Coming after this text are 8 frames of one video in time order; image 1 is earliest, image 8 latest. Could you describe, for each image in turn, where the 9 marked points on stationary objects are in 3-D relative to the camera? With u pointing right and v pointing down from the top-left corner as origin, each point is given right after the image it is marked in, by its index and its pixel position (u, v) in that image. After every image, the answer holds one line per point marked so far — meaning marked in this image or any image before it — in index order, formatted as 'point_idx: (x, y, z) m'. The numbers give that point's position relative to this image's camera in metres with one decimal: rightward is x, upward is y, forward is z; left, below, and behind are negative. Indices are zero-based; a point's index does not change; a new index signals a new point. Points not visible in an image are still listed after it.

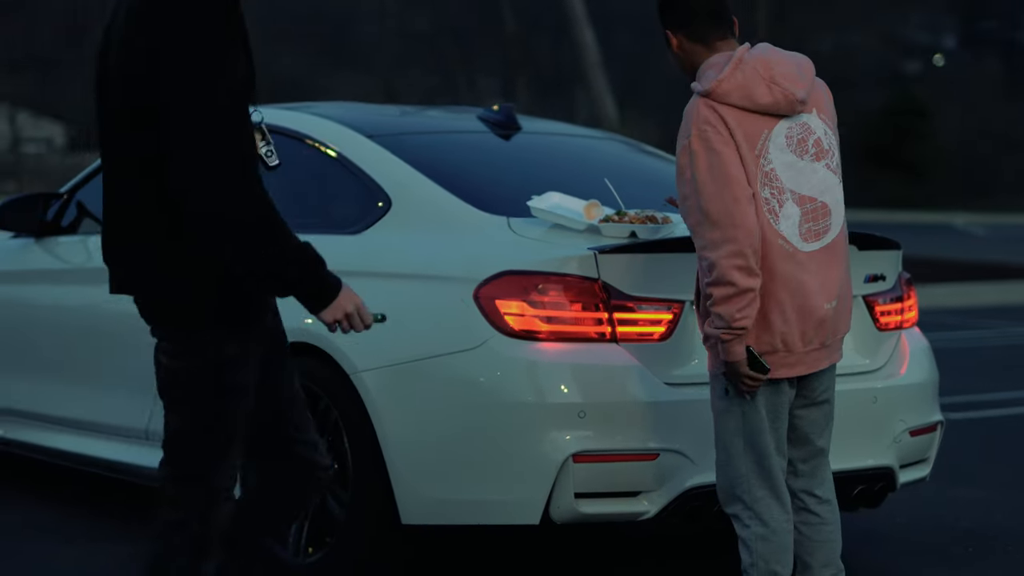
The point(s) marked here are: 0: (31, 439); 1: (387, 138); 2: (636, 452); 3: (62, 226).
0: (-1.2, -0.4, +5.5) m
1: (-0.3, +0.3, +4.7) m
2: (+0.2, -0.3, +4.0) m
3: (-1.1, +0.2, +5.5) m
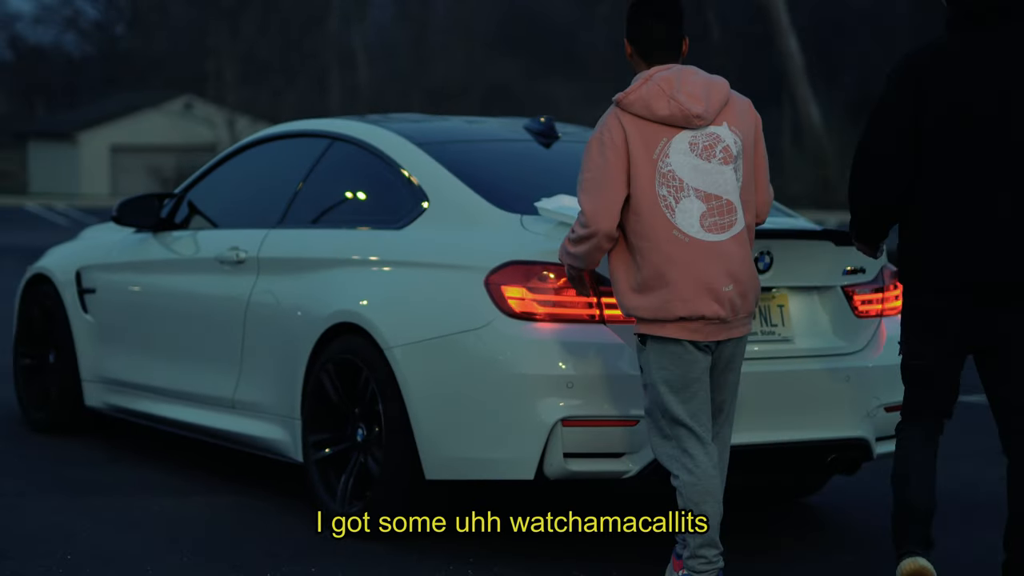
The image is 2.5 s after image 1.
0: (-1.1, -0.3, +6.3) m
1: (-0.2, +0.3, +5.4) m
2: (+0.2, -0.3, +4.6) m
3: (-1.0, +0.2, +6.3) m
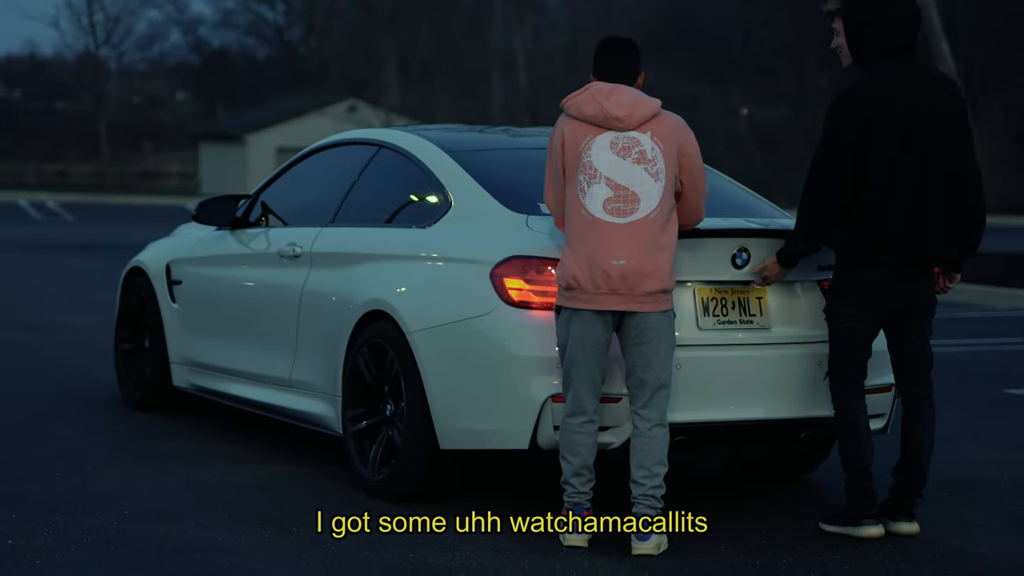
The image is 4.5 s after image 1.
0: (-0.9, -0.3, +7.0) m
1: (-0.1, +0.4, +6.0) m
2: (+0.2, -0.3, +5.2) m
3: (-0.8, +0.2, +6.9) m
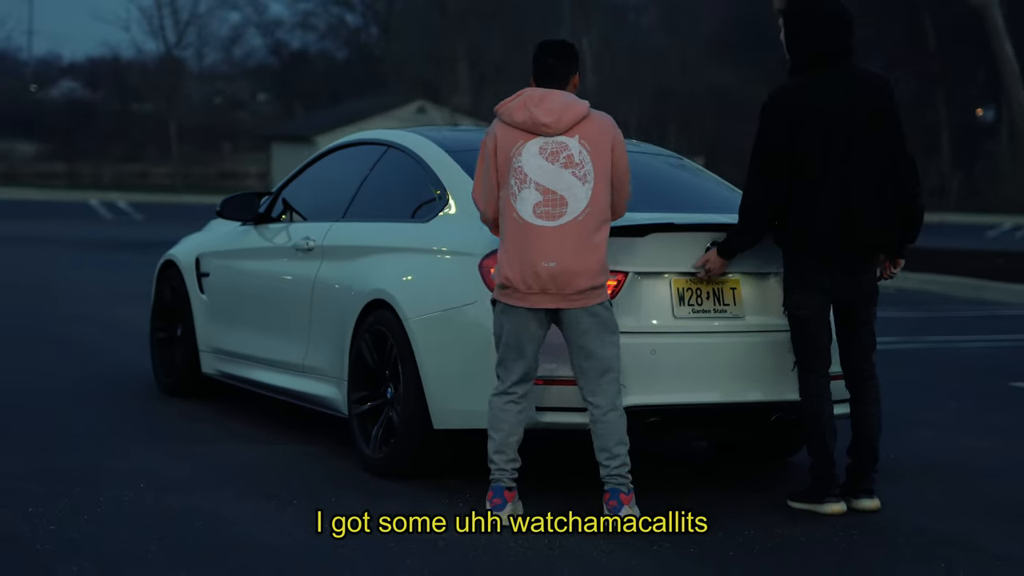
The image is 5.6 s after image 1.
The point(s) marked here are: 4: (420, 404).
0: (-0.9, -0.3, +7.4) m
1: (-0.1, +0.4, +6.4) m
2: (+0.2, -0.2, +5.6) m
3: (-0.8, +0.2, +7.4) m
4: (-0.3, -0.3, +5.9) m
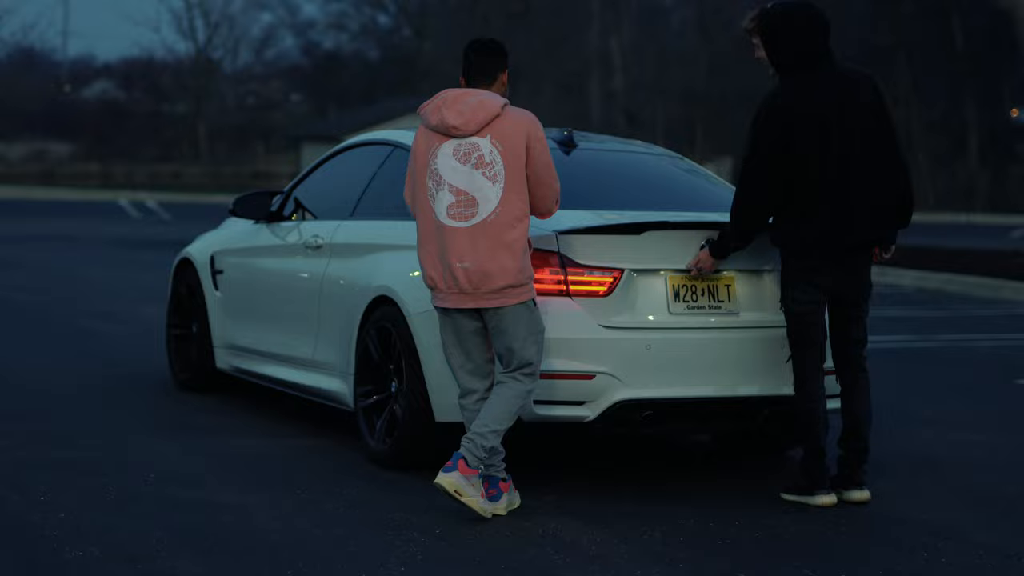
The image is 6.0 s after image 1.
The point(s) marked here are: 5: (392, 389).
0: (-0.9, -0.3, +7.5) m
1: (-0.1, +0.4, +6.6) m
2: (+0.2, -0.2, +5.7) m
3: (-0.8, +0.2, +7.5) m
4: (-0.2, -0.3, +6.1) m
5: (-0.3, -0.3, +6.3) m
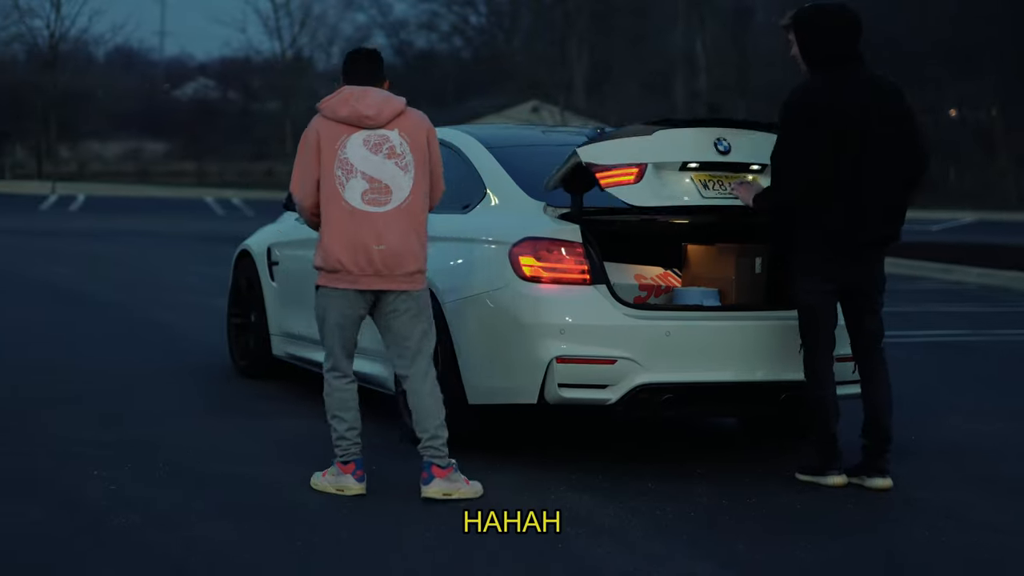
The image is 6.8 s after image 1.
0: (-0.7, -0.2, +7.9) m
1: (0.0, +0.4, +6.9) m
2: (+0.2, -0.2, +6.1) m
3: (-0.6, +0.3, +7.9) m
4: (-0.2, -0.3, +6.4) m
5: (-0.2, -0.3, +6.6) m
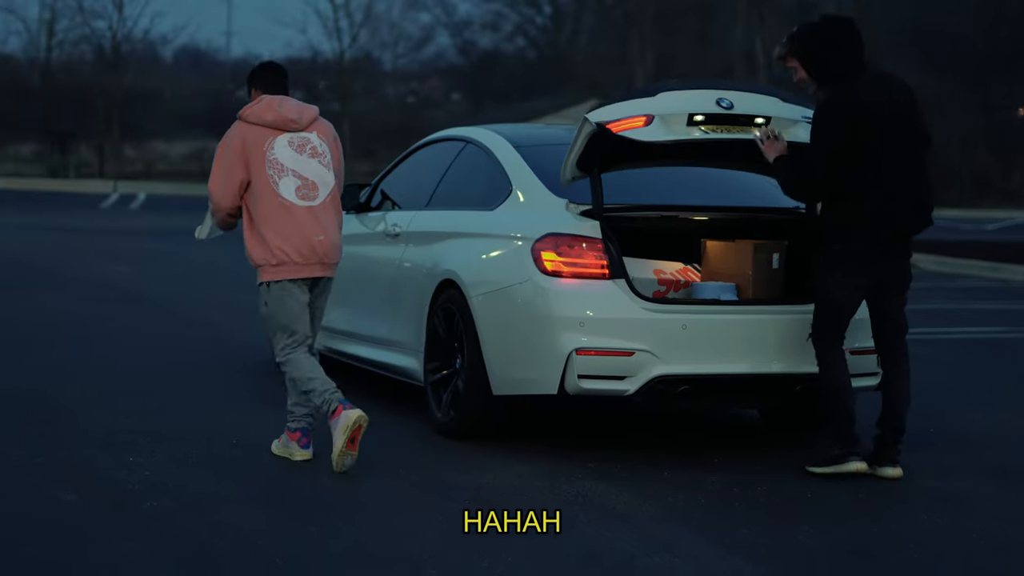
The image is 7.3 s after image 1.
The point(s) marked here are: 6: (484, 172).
0: (-0.6, -0.2, +8.1) m
1: (+0.1, +0.5, +7.1) m
2: (+0.3, -0.2, +6.2) m
3: (-0.5, +0.3, +8.1) m
4: (-0.1, -0.3, +6.6) m
5: (-0.2, -0.2, +6.8) m
6: (-0.1, +0.4, +7.2) m
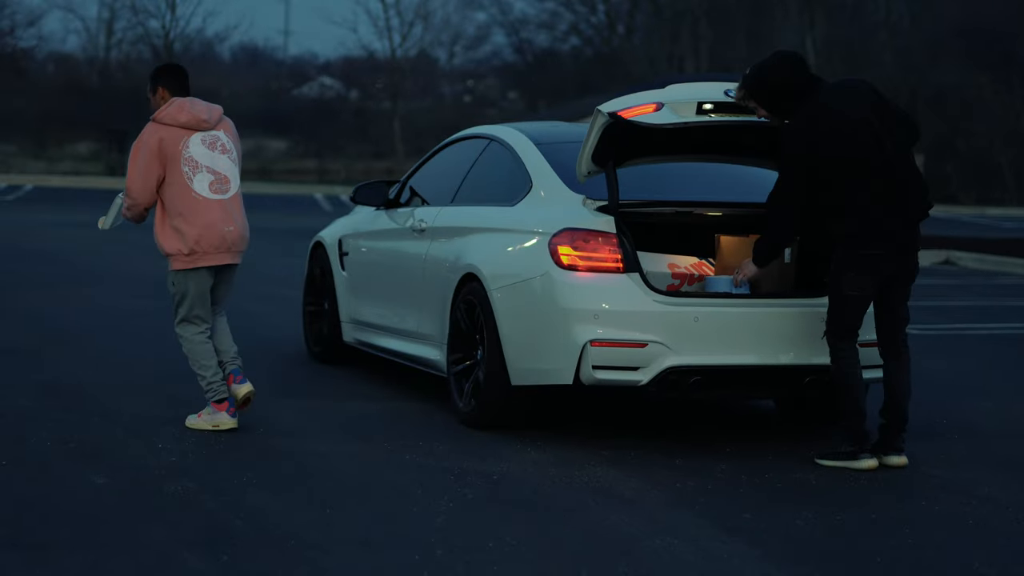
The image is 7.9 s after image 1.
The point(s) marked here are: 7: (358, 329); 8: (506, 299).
0: (-0.5, -0.2, +8.3) m
1: (+0.1, +0.5, +7.3) m
2: (+0.3, -0.2, +6.4) m
3: (-0.4, +0.3, +8.3) m
4: (0.0, -0.2, +6.8) m
5: (-0.1, -0.2, +7.0) m
6: (0.0, +0.4, +7.4) m
7: (-0.6, -0.2, +8.5) m
8: (0.0, 0.0, +6.8) m
